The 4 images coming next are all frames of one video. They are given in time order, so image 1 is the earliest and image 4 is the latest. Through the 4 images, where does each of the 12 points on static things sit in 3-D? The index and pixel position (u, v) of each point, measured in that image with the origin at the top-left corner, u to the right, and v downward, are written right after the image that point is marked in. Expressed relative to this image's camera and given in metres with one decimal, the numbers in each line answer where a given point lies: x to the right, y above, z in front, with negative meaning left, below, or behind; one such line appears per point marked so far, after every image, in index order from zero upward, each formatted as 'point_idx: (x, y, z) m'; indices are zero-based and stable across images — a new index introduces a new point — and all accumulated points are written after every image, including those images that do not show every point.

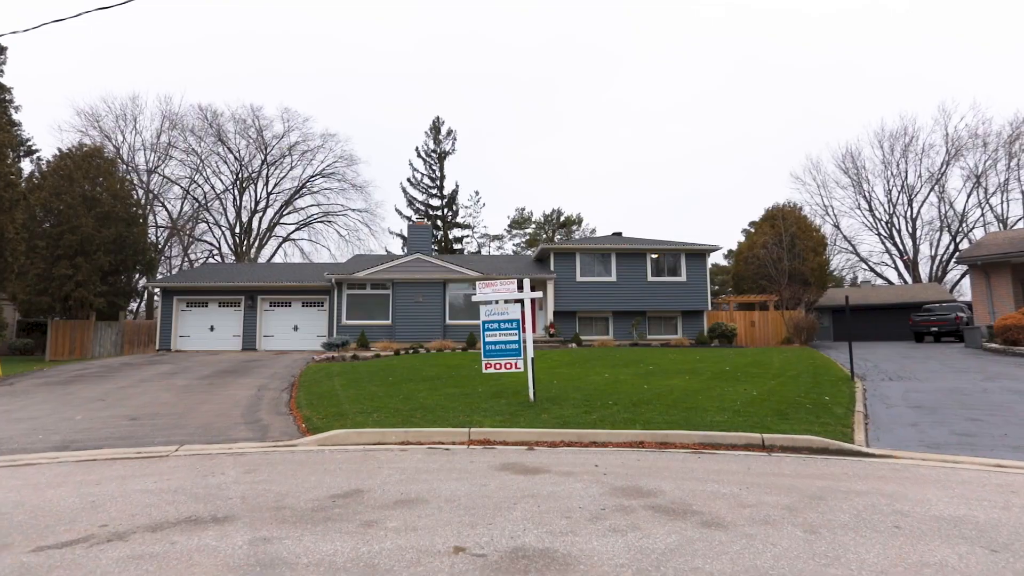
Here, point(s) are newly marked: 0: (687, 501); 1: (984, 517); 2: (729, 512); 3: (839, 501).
0: (+1.4, -1.7, +4.9) m
1: (+3.4, -1.7, +4.4) m
2: (+1.7, -1.7, +4.6) m
3: (+2.7, -1.7, +4.9) m
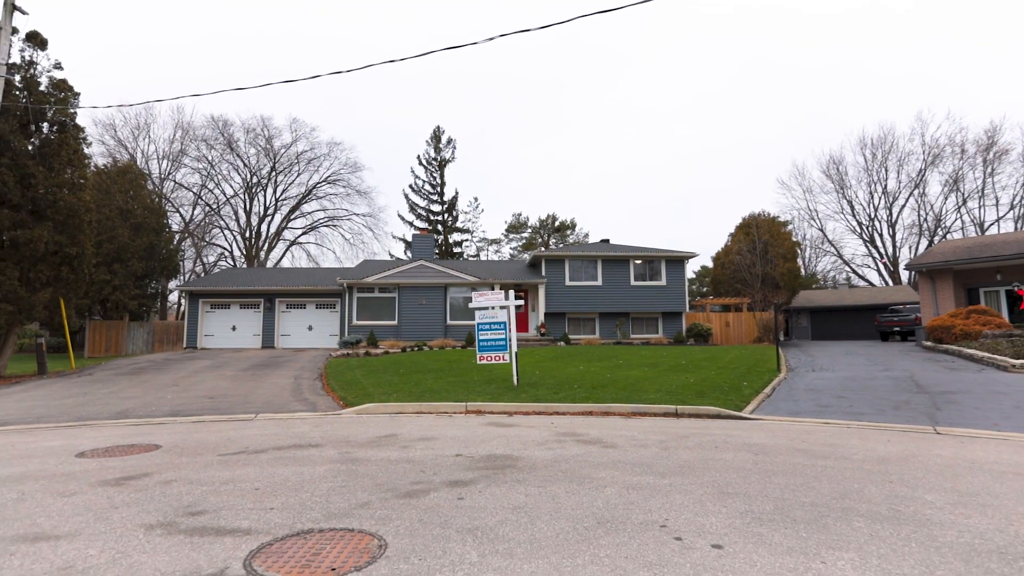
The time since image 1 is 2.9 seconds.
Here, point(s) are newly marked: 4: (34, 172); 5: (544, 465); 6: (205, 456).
0: (+1.2, -1.9, +7.8) m
1: (+3.2, -1.9, +7.3) m
2: (+1.4, -1.9, +7.6) m
3: (+2.4, -1.9, +7.9) m
4: (-12.5, +3.0, +15.8) m
5: (+0.3, -1.8, +6.2) m
6: (-3.4, -1.9, +6.7) m
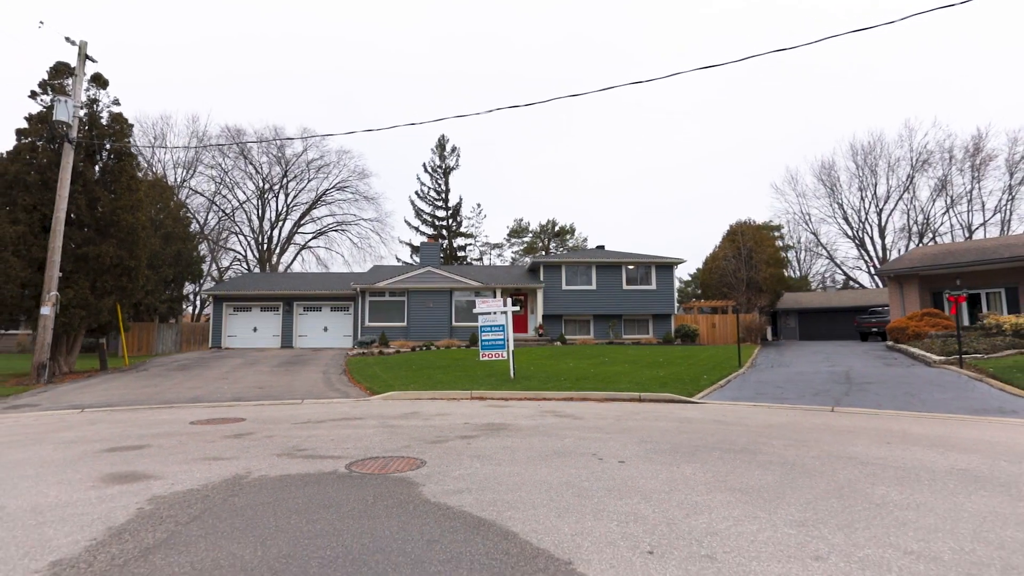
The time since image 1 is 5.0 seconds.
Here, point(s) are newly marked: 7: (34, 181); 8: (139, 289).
0: (+1.1, -2.1, +10.4) m
1: (+3.0, -2.1, +9.9) m
2: (+1.3, -2.1, +10.1) m
3: (+2.3, -2.1, +10.4) m
4: (-12.5, +2.8, +18.4) m
5: (+0.2, -2.0, +8.7) m
6: (-3.5, -2.1, +9.2) m
7: (-13.5, +3.0, +17.0) m
8: (-12.4, 0.0, +20.0) m
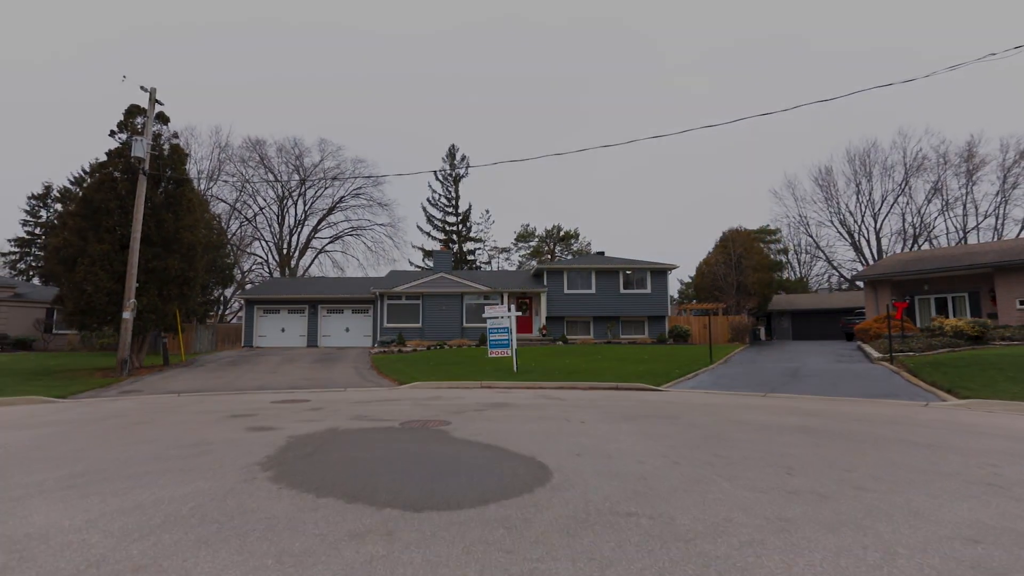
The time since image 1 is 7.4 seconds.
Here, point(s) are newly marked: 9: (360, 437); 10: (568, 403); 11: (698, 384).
0: (+1.1, -2.4, +13.4) m
1: (+3.1, -2.4, +12.9) m
2: (+1.3, -2.4, +13.2) m
3: (+2.3, -2.4, +13.5) m
4: (-12.4, +2.5, +21.7) m
5: (+0.2, -2.3, +11.8) m
6: (-3.5, -2.4, +12.4) m
7: (-13.4, +2.7, +20.2) m
8: (-12.2, -0.3, +23.3) m
9: (-2.0, -2.0, +8.0) m
10: (+1.2, -2.3, +12.0) m
11: (+5.1, -2.6, +16.4) m
